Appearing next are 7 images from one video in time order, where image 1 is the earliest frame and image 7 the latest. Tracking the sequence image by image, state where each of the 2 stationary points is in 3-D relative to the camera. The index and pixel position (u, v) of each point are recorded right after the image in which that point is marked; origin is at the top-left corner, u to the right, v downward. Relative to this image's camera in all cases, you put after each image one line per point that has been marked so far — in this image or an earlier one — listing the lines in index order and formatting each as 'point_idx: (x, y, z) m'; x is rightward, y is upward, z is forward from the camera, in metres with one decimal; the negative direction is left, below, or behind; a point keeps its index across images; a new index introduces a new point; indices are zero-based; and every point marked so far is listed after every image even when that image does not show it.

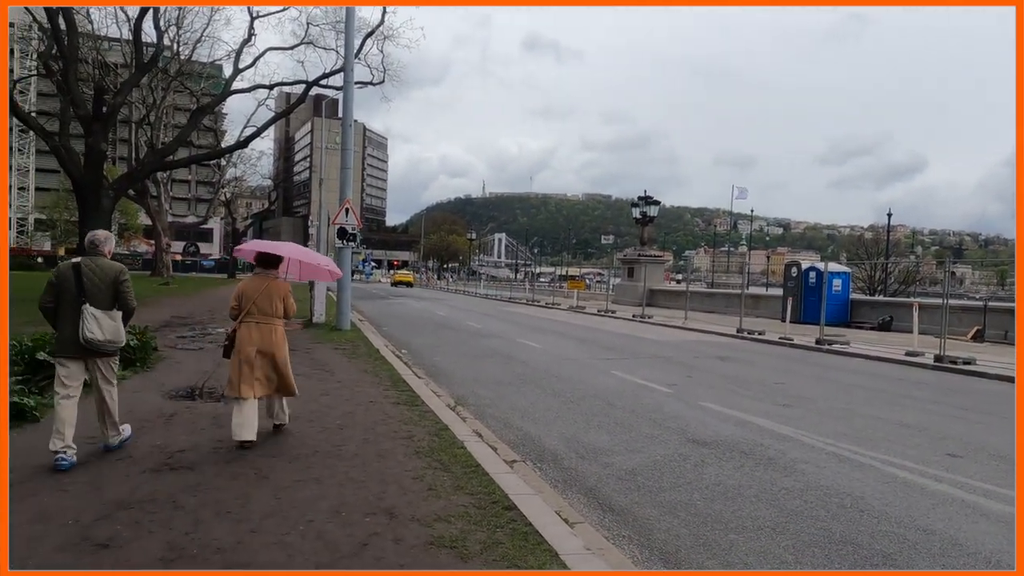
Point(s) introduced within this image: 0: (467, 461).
0: (-0.4, -1.3, +5.9) m
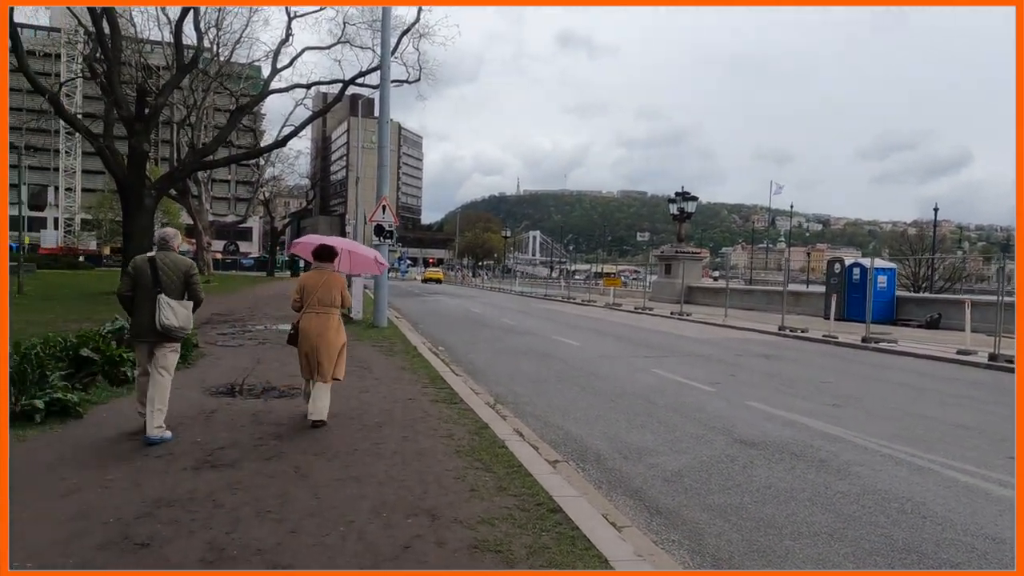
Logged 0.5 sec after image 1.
0: (0.0, -1.3, +5.7) m
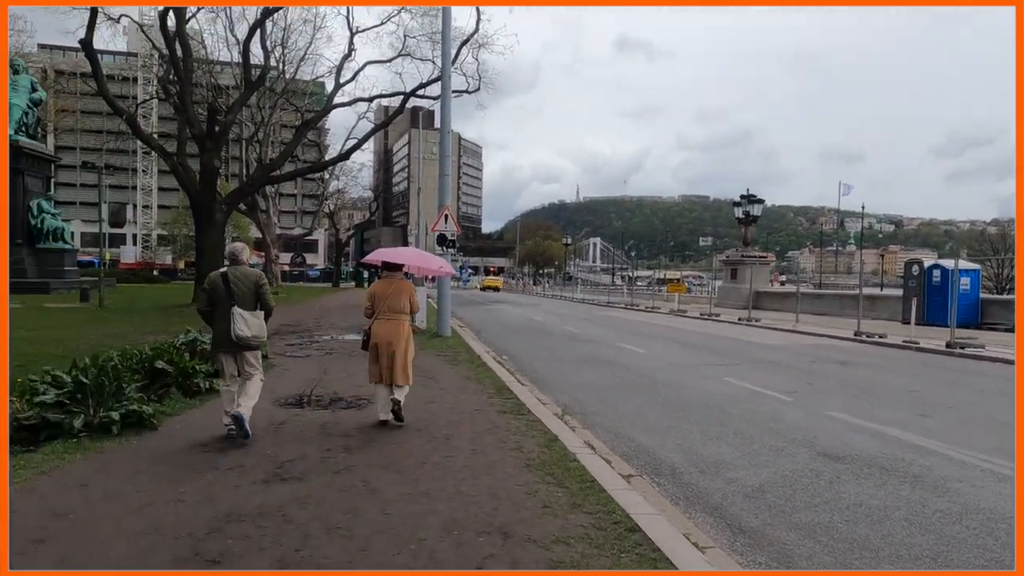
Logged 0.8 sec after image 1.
0: (+0.5, -1.4, +5.5) m
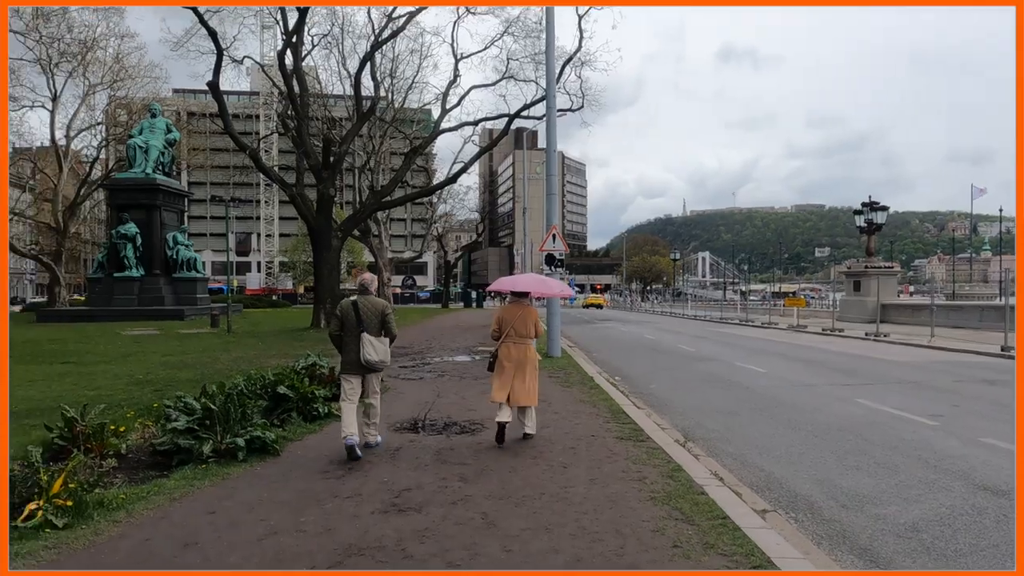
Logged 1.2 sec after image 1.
0: (+1.4, -1.5, +5.2) m
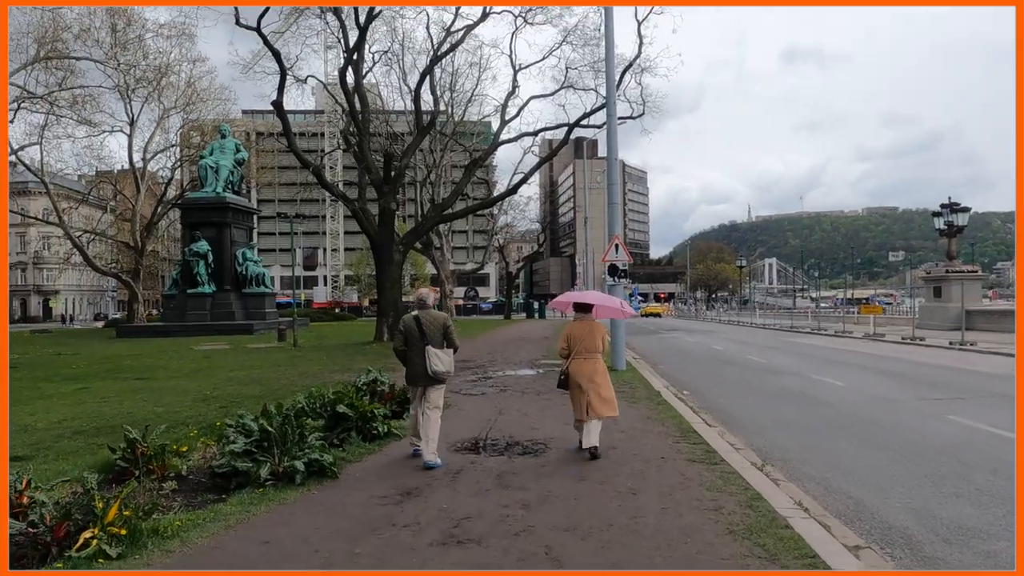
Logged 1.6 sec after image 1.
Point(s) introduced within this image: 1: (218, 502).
0: (+1.8, -1.6, +4.7) m
1: (-2.4, -1.8, +6.2) m
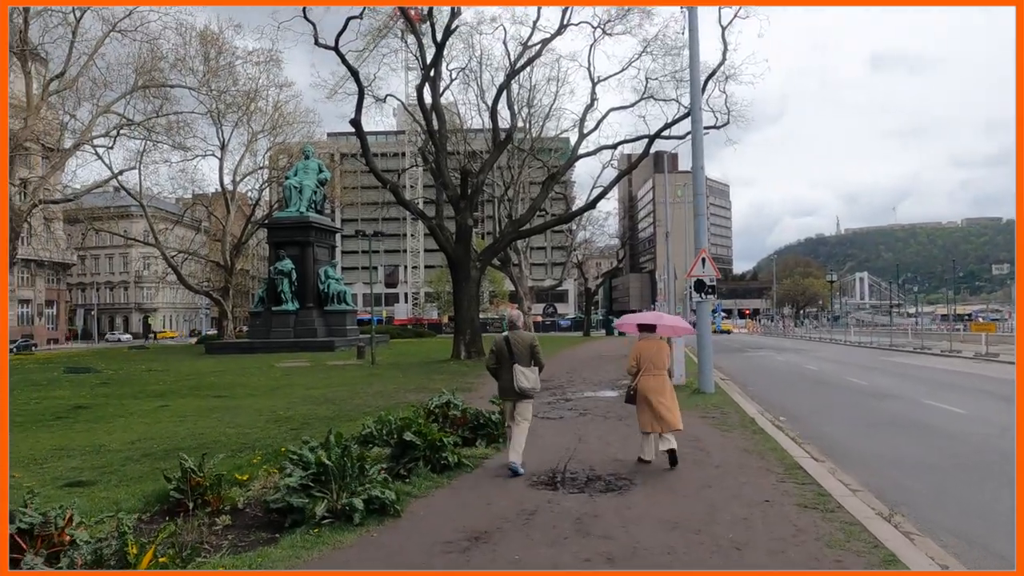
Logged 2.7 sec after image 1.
0: (+2.2, -1.7, +3.7) m
1: (-1.8, -1.9, +5.7) m
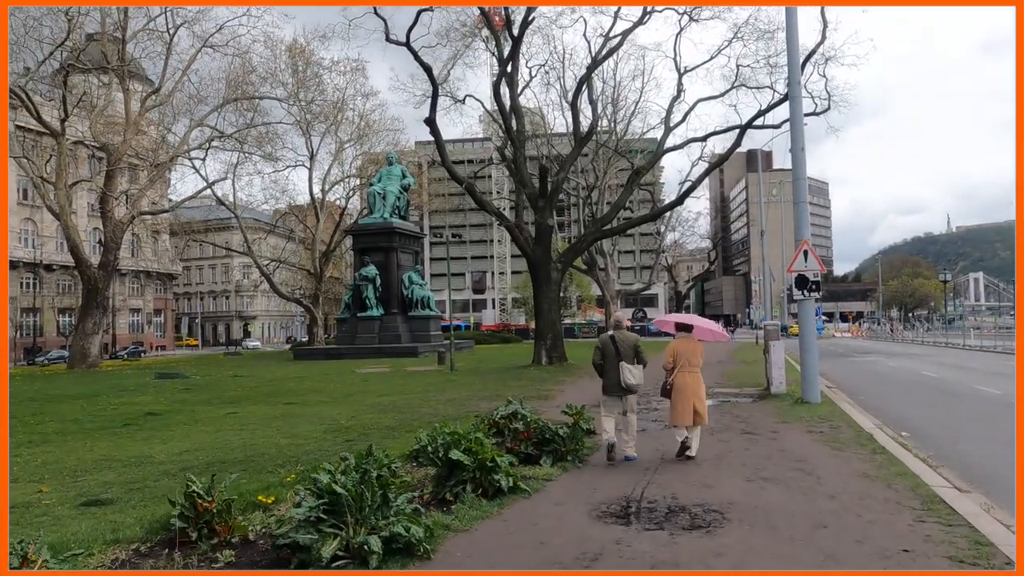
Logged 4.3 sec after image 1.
0: (+2.2, -1.6, +2.2) m
1: (-1.5, -1.8, +4.6) m
